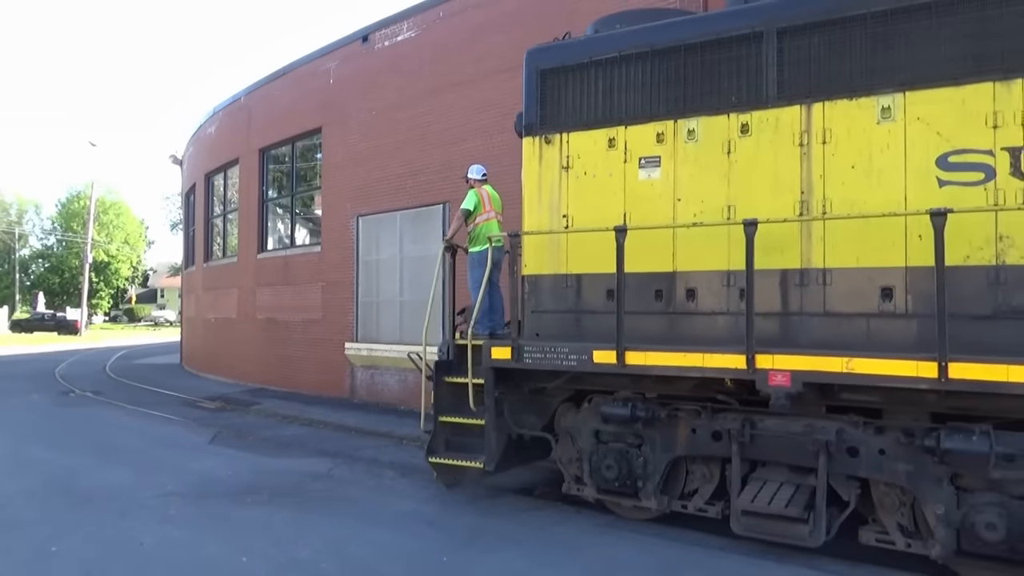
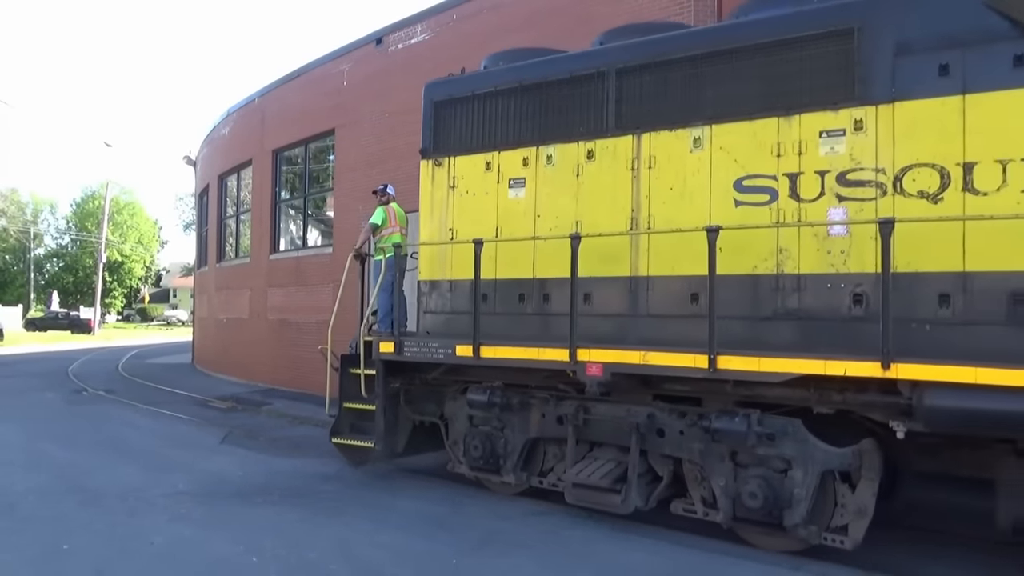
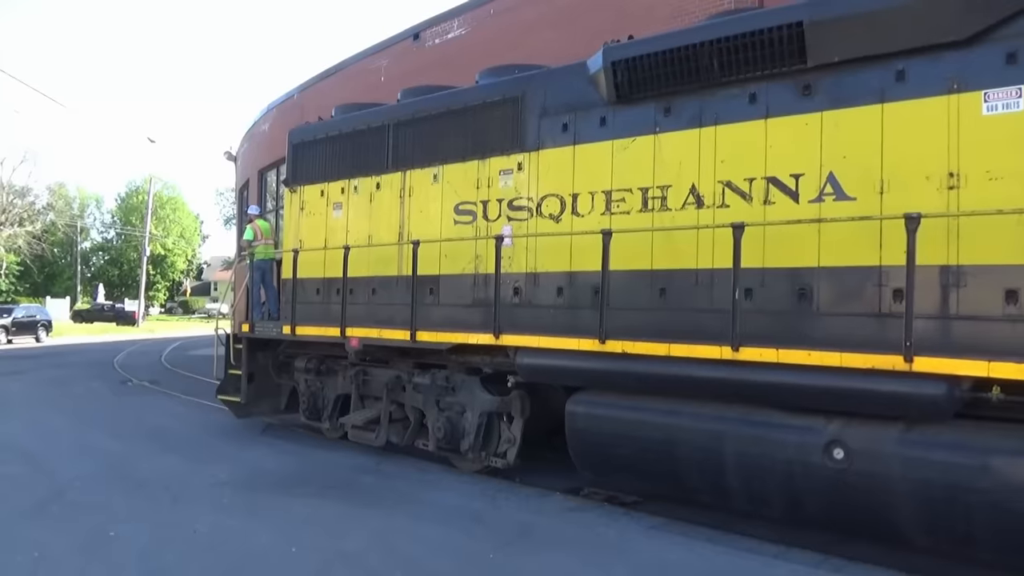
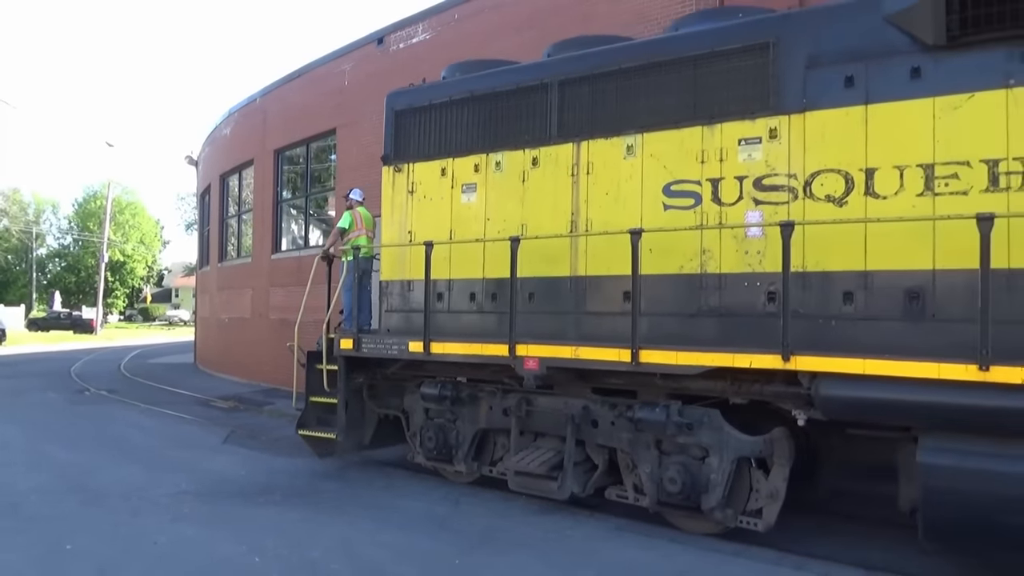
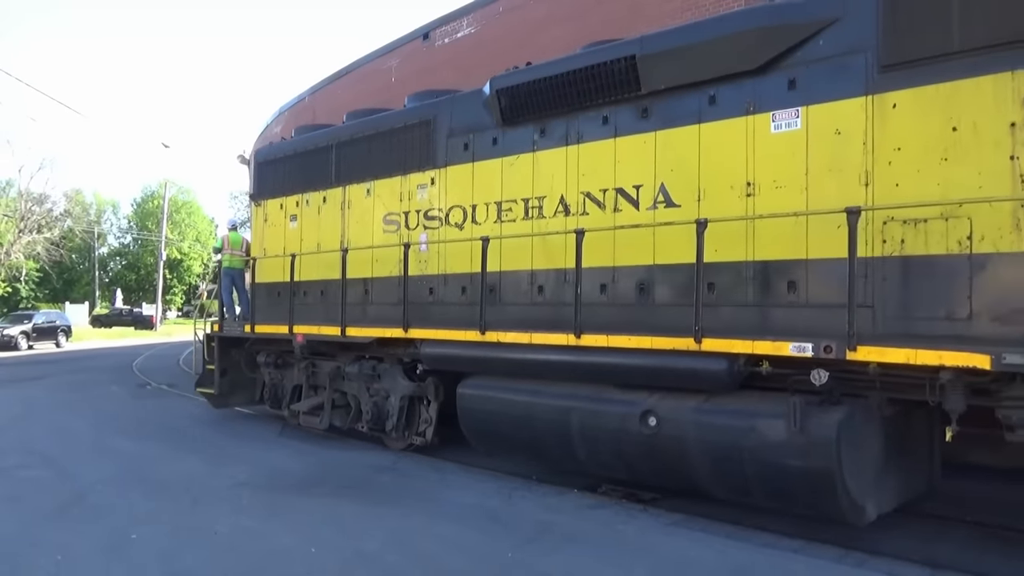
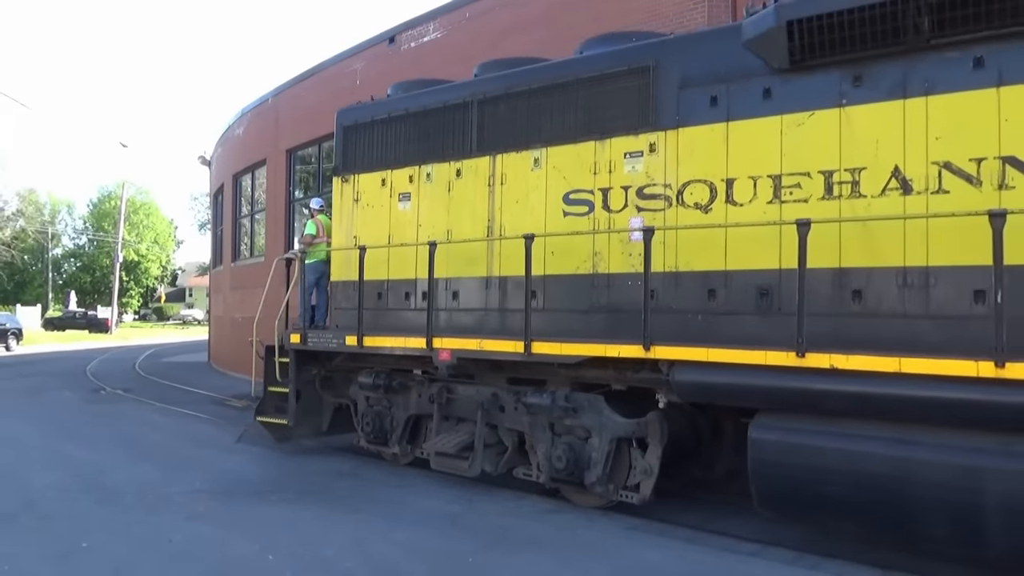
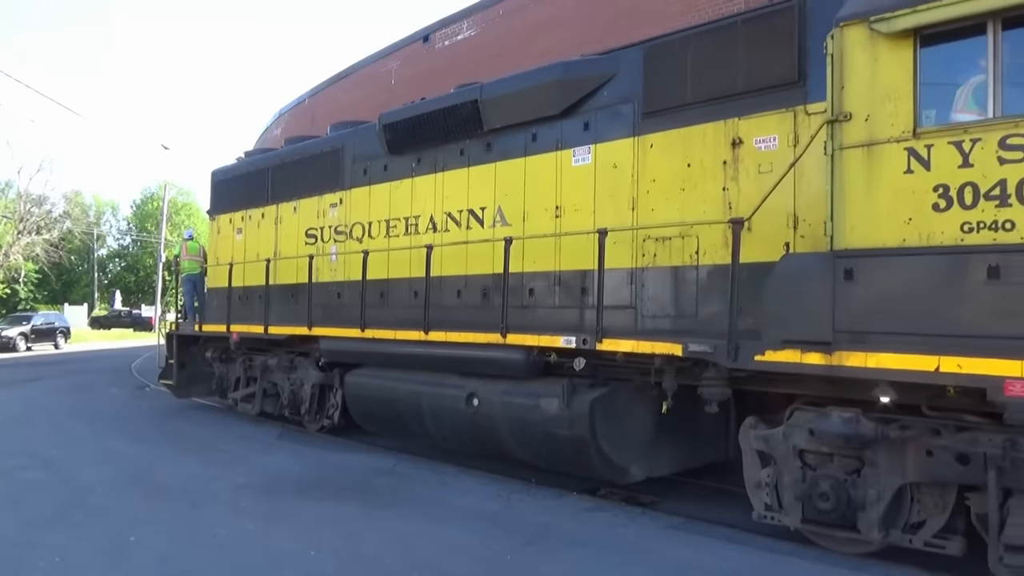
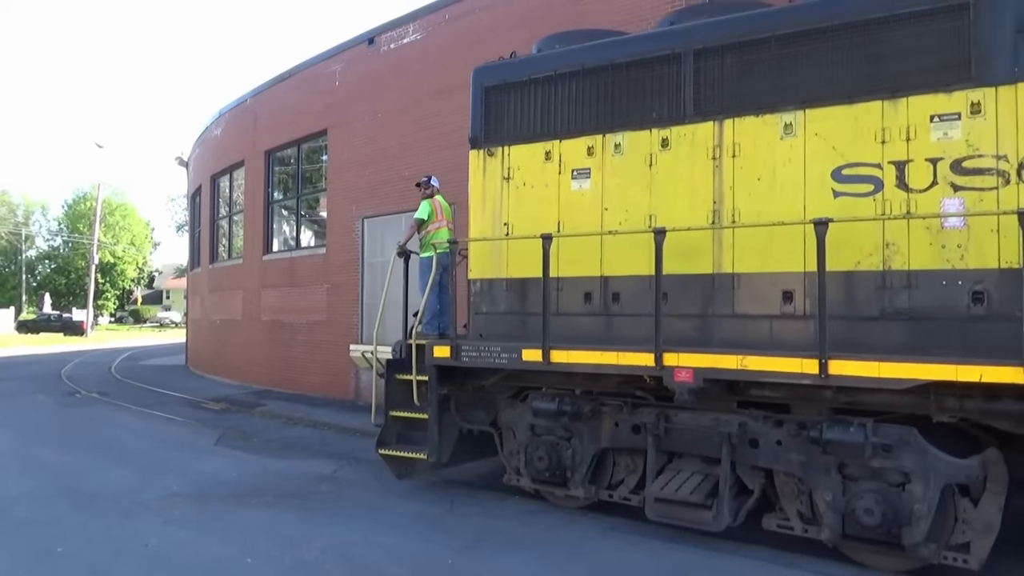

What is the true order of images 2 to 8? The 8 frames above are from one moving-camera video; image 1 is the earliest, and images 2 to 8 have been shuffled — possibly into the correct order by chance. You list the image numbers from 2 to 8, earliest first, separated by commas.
8, 2, 4, 6, 3, 5, 7
